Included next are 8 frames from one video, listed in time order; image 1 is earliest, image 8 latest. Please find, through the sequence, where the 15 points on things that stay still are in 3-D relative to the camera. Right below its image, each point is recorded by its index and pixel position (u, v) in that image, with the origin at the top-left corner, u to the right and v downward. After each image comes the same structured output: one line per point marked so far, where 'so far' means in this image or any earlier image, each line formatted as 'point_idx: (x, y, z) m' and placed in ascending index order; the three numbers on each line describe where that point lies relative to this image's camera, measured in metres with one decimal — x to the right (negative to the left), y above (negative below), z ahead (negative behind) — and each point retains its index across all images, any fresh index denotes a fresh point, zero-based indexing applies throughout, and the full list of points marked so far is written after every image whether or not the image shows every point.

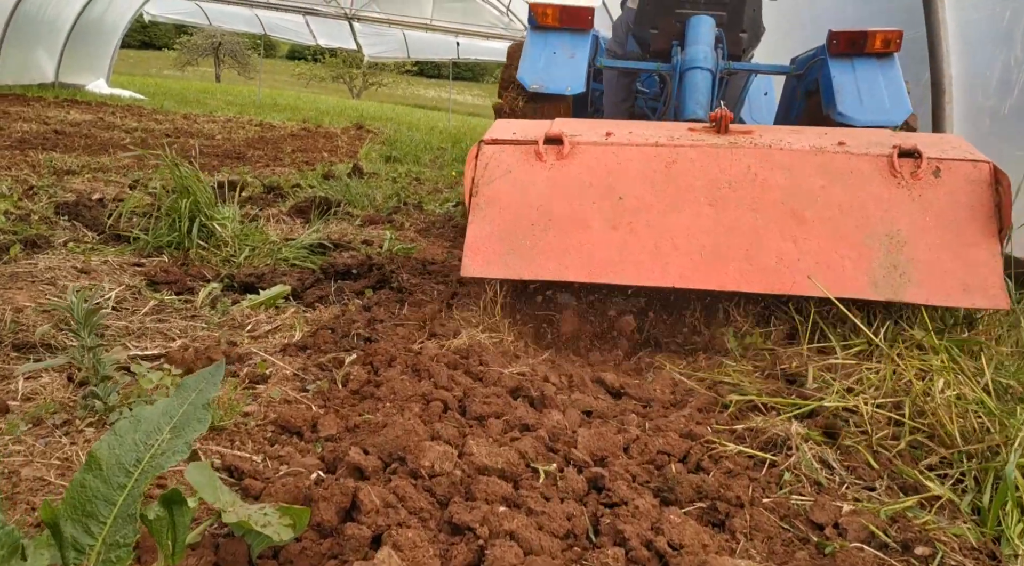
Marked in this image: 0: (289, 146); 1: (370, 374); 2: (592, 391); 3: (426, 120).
0: (-2.7, +1.7, +10.3) m
1: (-0.3, -0.2, +2.0) m
2: (+0.2, -0.3, +2.0) m
3: (-1.6, +3.1, +16.2) m
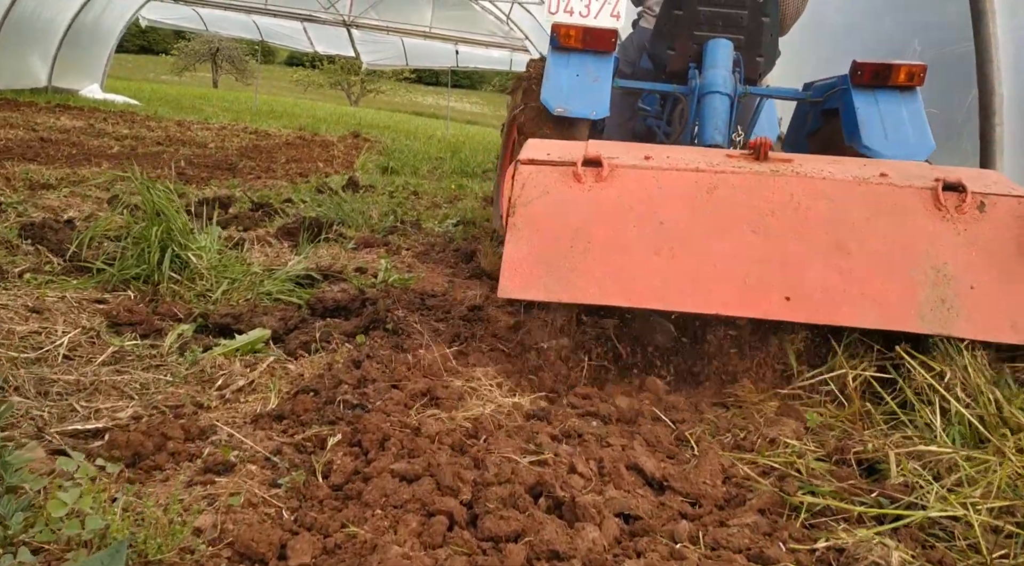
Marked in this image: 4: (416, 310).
0: (-2.7, +1.5, +9.9) m
1: (-0.3, -0.3, +1.6) m
2: (+0.2, -0.4, +1.6) m
3: (-1.6, +2.9, +15.8) m
4: (-0.4, -0.1, +3.2) m
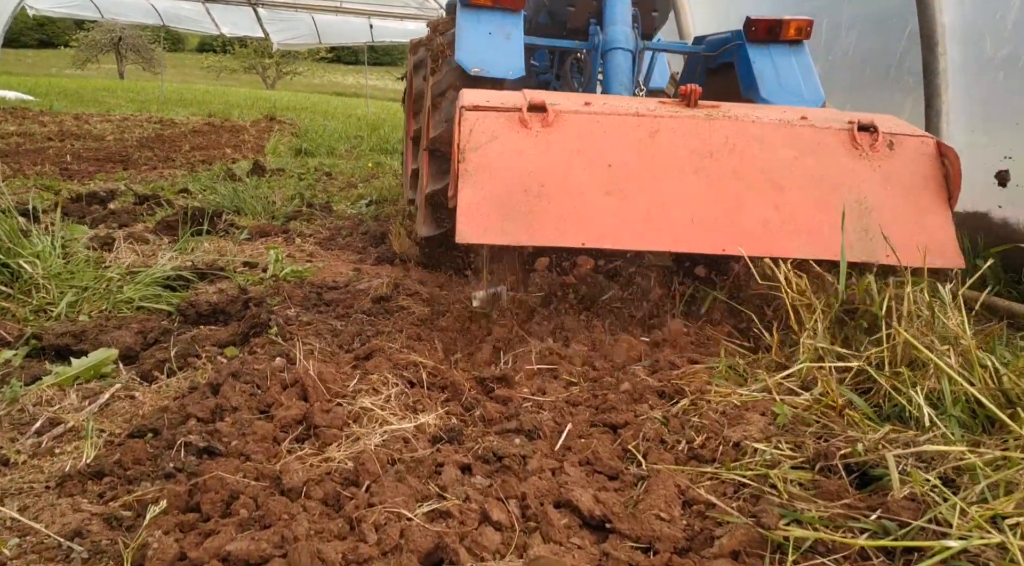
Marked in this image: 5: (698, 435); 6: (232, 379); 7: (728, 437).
0: (-3.5, +1.5, +9.2) m
1: (-0.4, -0.4, +1.2) m
2: (+0.1, -0.4, +1.2) m
3: (-3.0, +3.1, +15.1) m
4: (-0.6, -0.1, +2.7) m
5: (+0.3, -0.3, +1.6) m
6: (-0.6, -0.2, +1.8) m
7: (+0.4, -0.3, +1.5) m
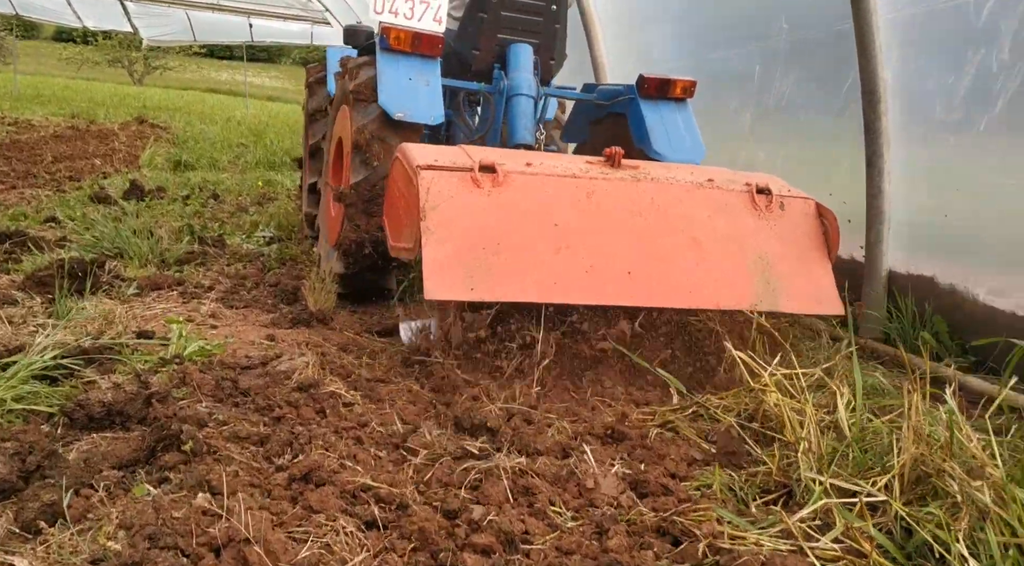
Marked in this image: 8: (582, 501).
0: (-4.6, +1.3, +8.4) m
1: (-0.4, -0.6, +0.8) m
2: (+0.1, -0.6, +0.9) m
3: (-4.9, +2.9, +14.3) m
4: (-0.8, -0.3, +2.3) m
5: (+0.4, -0.5, +1.3) m
6: (-0.6, -0.4, +1.4) m
7: (+0.4, -0.5, +1.3) m
8: (+0.1, -0.5, +1.8) m
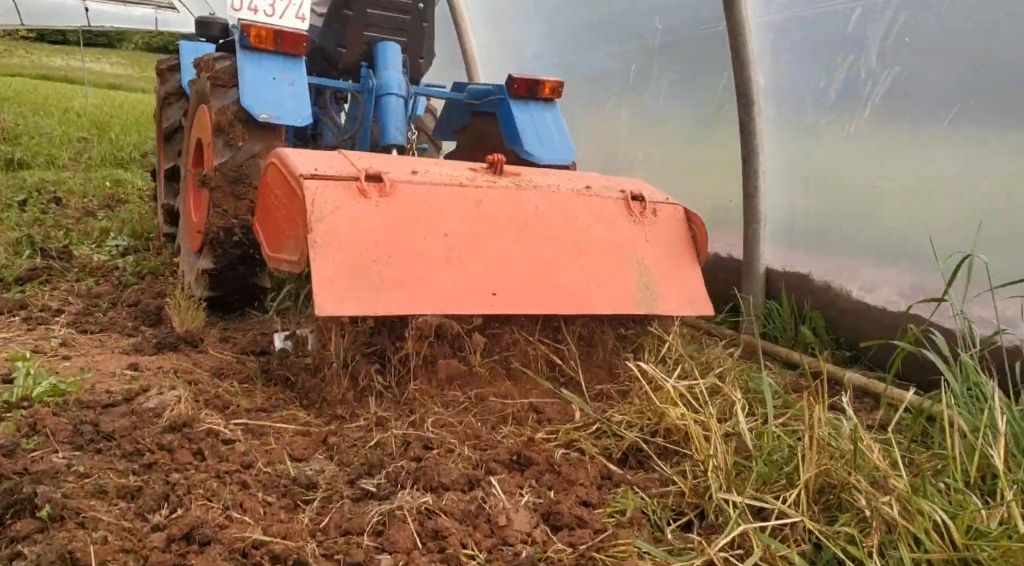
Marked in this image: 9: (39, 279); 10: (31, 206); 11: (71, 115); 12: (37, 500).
0: (-5.8, +1.1, +7.5) m
1: (-0.4, -0.7, +0.7) m
2: (+0.1, -0.7, +0.9) m
3: (-7.1, +2.8, +13.2) m
4: (-1.0, -0.4, +2.1) m
5: (+0.2, -0.6, +1.3) m
6: (-0.7, -0.5, +1.2) m
7: (+0.3, -0.6, +1.2) m
8: (0.0, -0.5, +1.7) m
9: (-2.1, 0.0, +3.7) m
10: (-3.4, +0.5, +6.0) m
11: (-5.6, +2.0, +10.8) m
12: (-1.0, -0.4, +1.7) m
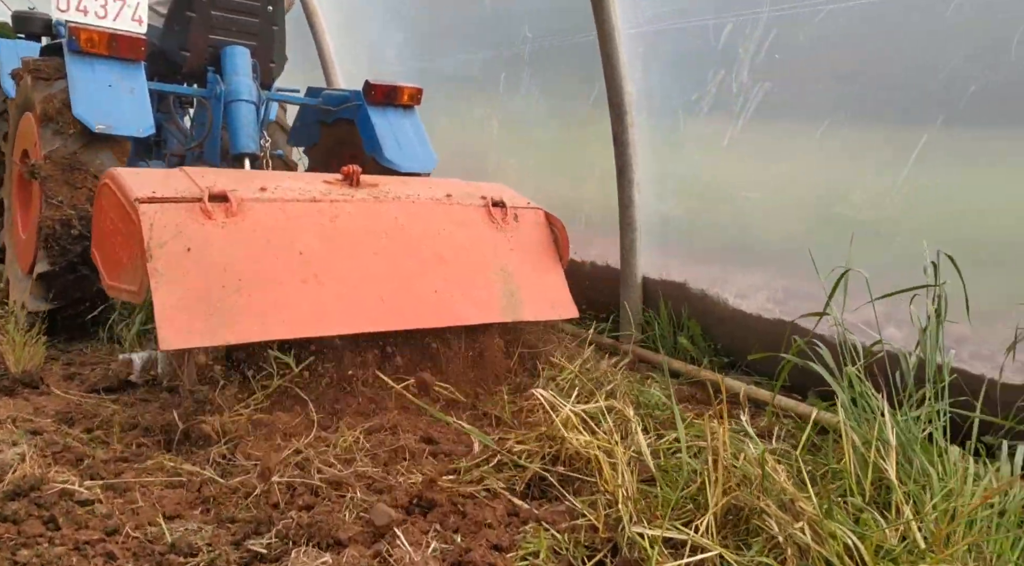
0: (-6.9, +0.8, +6.3) m
1: (-0.4, -0.8, +0.5) m
2: (+0.1, -0.7, +0.8) m
3: (-9.2, +2.5, +11.7) m
4: (-1.3, -0.5, +1.8) m
5: (+0.1, -0.6, +1.2) m
6: (-0.8, -0.6, +1.0) m
7: (+0.2, -0.6, +1.2) m
8: (-0.2, -0.6, +1.6) m
9: (-2.6, -0.1, +3.2) m
10: (-4.2, +0.3, +5.2) m
11: (-7.3, +1.8, +9.6) m
12: (-1.1, -0.5, +1.4) m
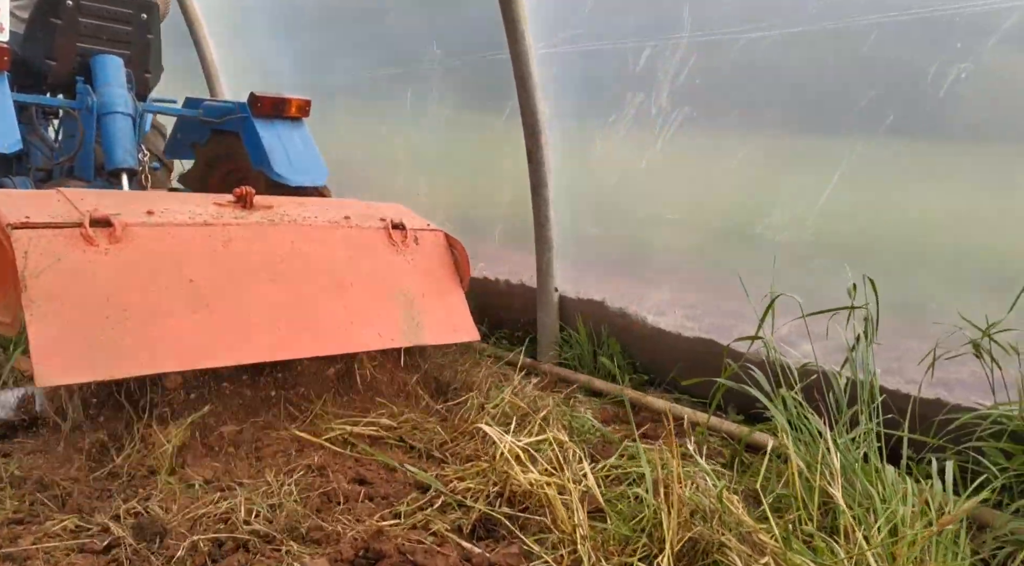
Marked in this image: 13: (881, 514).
0: (-7.6, +0.6, +5.2) m
1: (-0.3, -0.8, +0.4) m
2: (+0.1, -0.8, +0.7) m
3: (-10.7, +2.1, +10.3) m
4: (-1.3, -0.6, +1.5) m
5: (+0.1, -0.7, +1.2) m
6: (-0.8, -0.7, +0.8) m
7: (+0.2, -0.7, +1.1) m
8: (-0.3, -0.7, +1.5) m
9: (-2.8, -0.3, +2.8) m
10: (-4.8, +0.1, +4.5) m
11: (-8.4, +1.5, +8.4) m
12: (-1.1, -0.6, +1.2) m
13: (+0.8, -0.5, +1.8) m
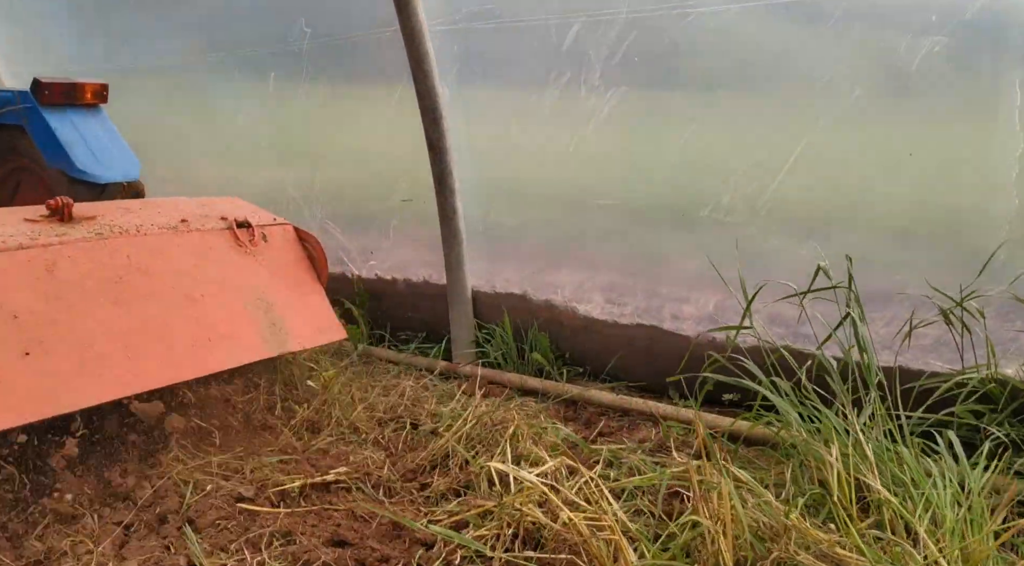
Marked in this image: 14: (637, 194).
0: (-8.1, -0.1, +3.1) m
1: (+0.2, -0.9, +0.2) m
2: (+0.5, -0.9, +0.6) m
3: (-12.5, +1.2, +7.2) m
4: (-1.1, -0.8, +1.0) m
5: (+0.4, -0.8, +1.0) m
6: (-0.4, -0.9, +0.5) m
7: (+0.5, -0.7, +1.0) m
8: (0.0, -0.7, +1.2) m
9: (-2.9, -0.6, +1.9) m
10: (-5.2, -0.3, +3.1) m
11: (-9.8, +0.8, +5.9) m
12: (-0.9, -0.8, +0.8) m
13: (+0.9, -0.5, +1.8) m
14: (+0.4, +0.3, +2.7) m
